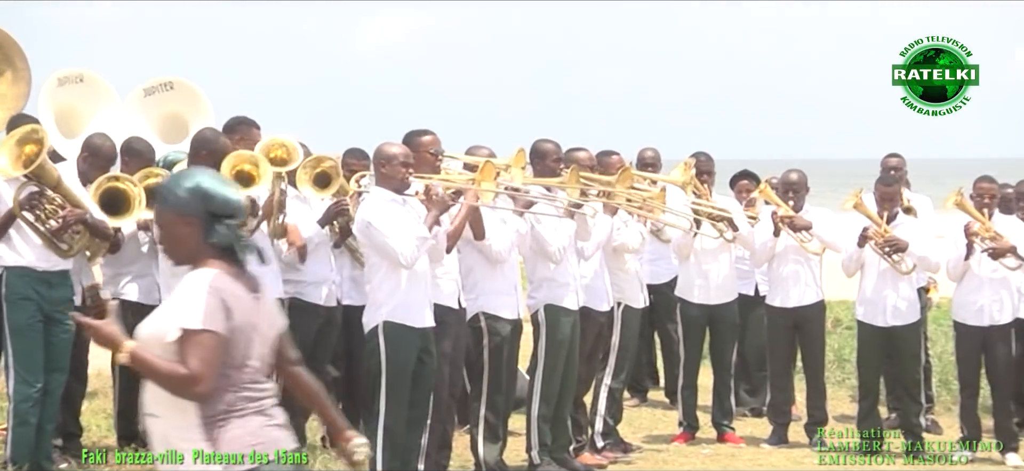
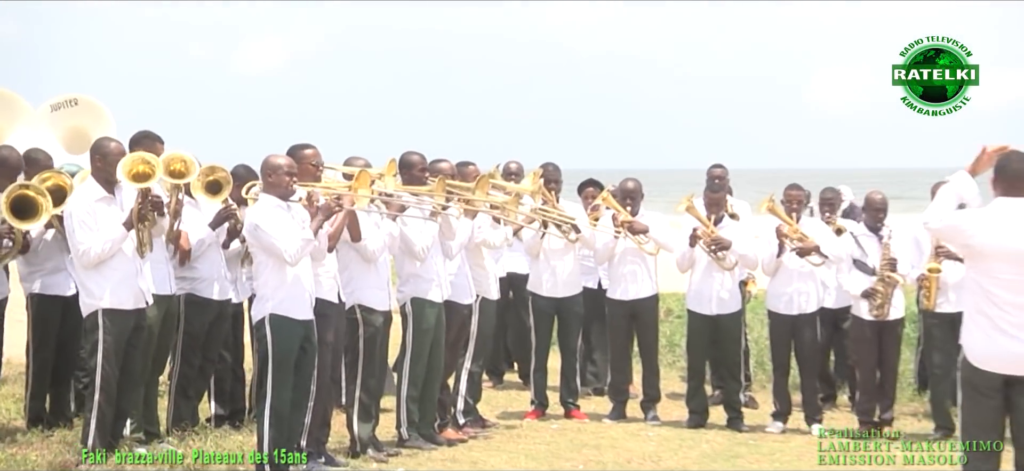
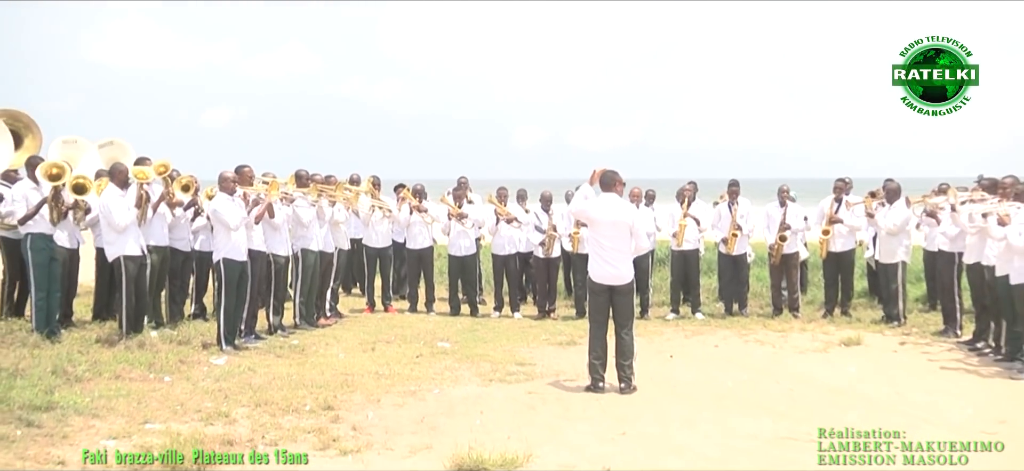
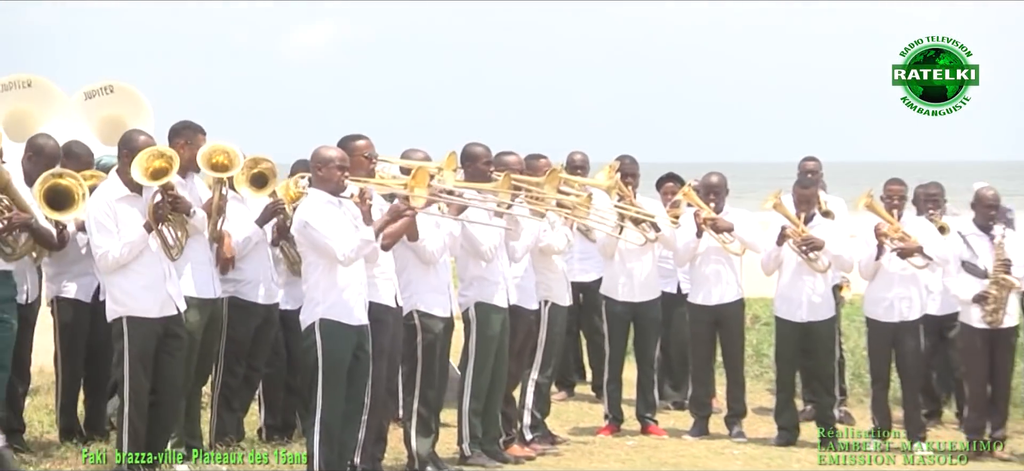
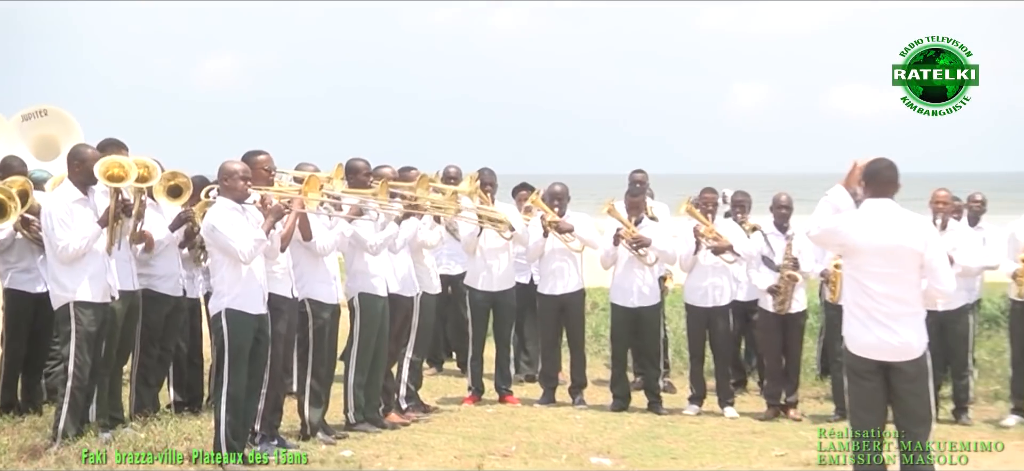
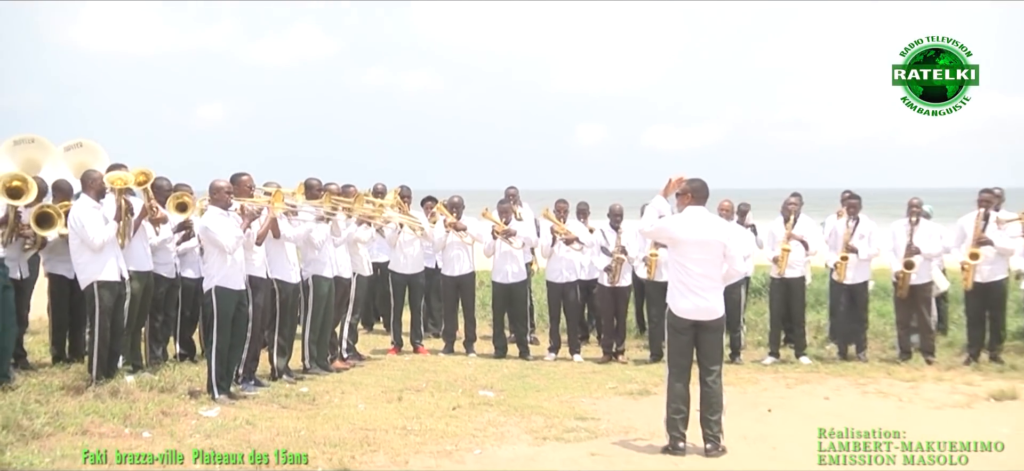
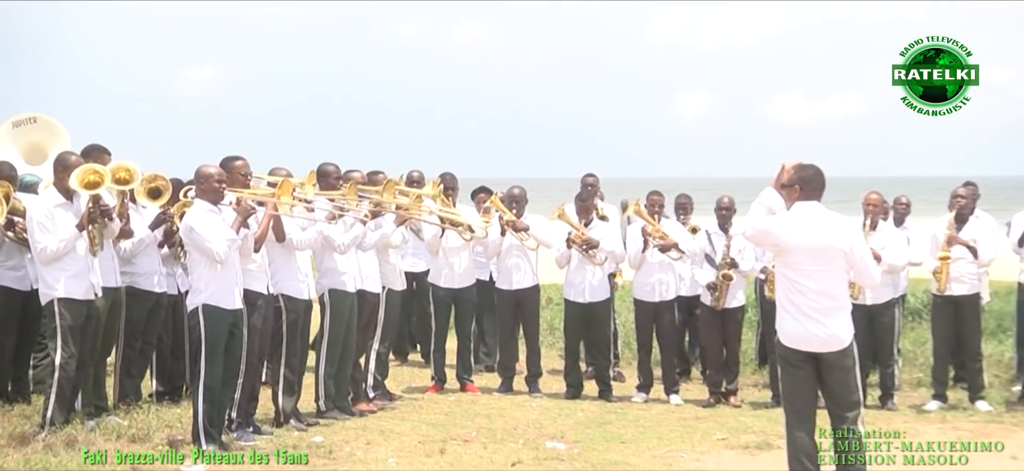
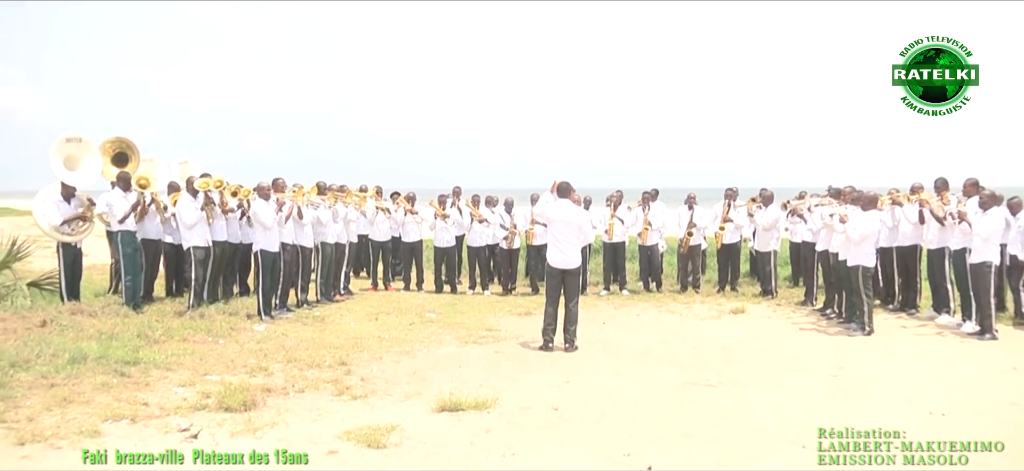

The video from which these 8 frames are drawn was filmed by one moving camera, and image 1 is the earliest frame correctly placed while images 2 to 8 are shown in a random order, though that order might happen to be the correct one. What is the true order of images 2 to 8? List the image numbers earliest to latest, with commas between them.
4, 2, 5, 7, 6, 3, 8
